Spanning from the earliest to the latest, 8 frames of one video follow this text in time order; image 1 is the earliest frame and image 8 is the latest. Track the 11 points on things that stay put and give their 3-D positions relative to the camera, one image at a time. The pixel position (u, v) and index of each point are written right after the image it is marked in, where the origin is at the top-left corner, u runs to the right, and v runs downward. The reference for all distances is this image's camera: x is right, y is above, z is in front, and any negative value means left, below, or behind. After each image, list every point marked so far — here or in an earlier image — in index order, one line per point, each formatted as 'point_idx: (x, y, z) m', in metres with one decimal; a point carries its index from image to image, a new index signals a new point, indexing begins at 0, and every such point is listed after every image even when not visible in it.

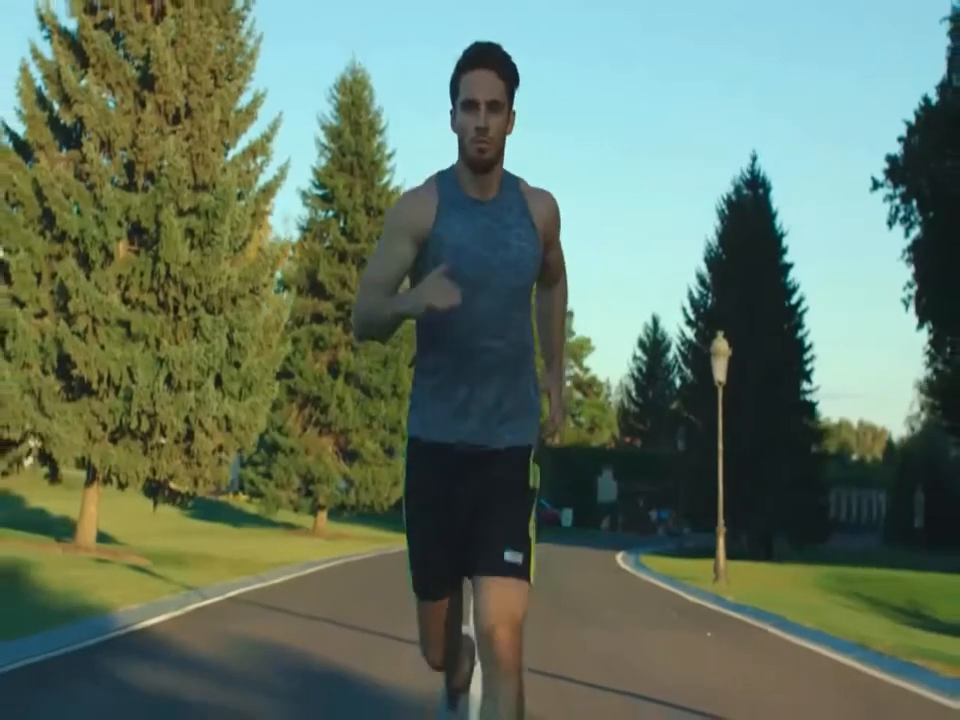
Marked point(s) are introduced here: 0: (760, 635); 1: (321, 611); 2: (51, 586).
0: (+3.1, -3.0, +16.6) m
1: (-1.6, -2.7, +16.4) m
2: (-5.3, -2.9, +19.3) m
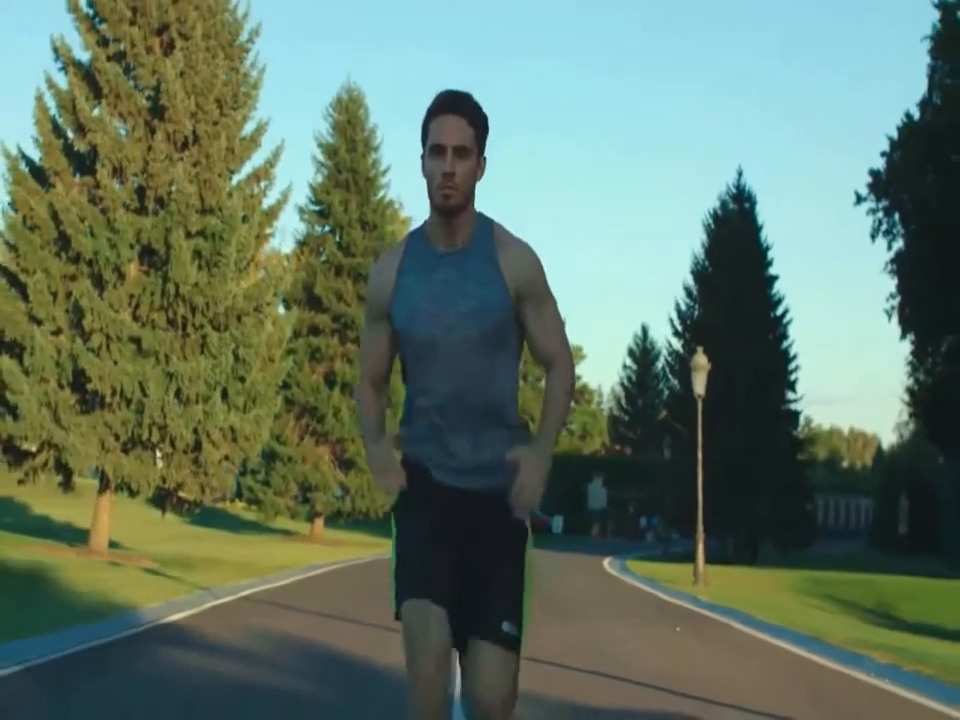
0: (+3.0, -3.2, +18.3) m
1: (-1.7, -2.9, +18.0) m
2: (-5.4, -3.1, +20.9) m
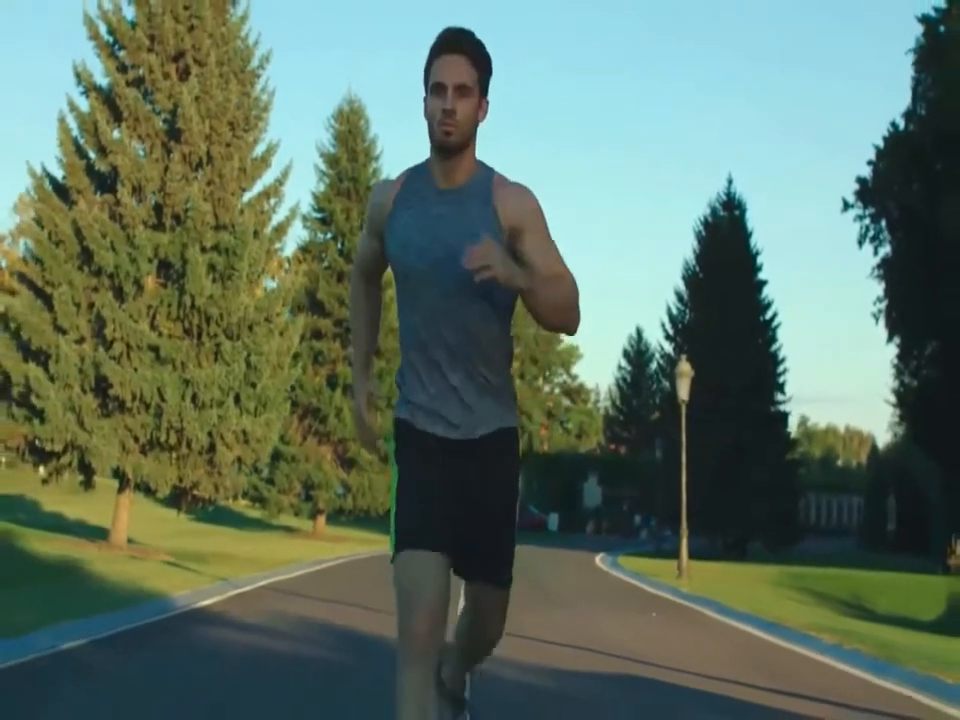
0: (+3.0, -3.4, +20.3) m
1: (-1.7, -3.1, +20.0) m
2: (-5.5, -3.3, +23.0) m
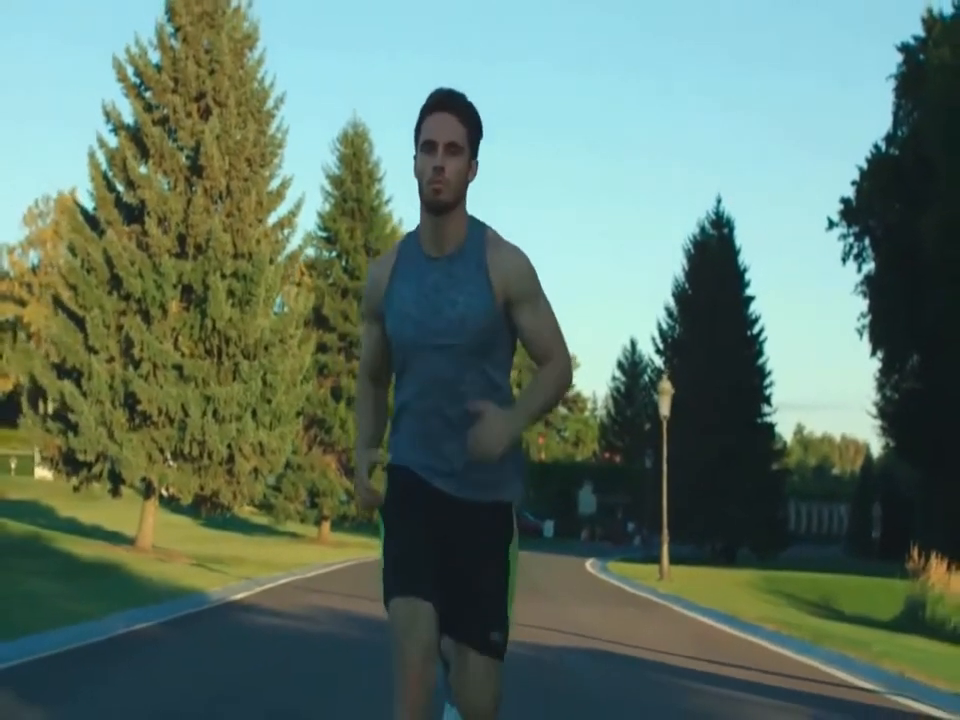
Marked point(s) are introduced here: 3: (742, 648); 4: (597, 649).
0: (+2.9, -3.8, +23.1) m
1: (-1.8, -3.4, +22.9) m
2: (-5.6, -3.6, +25.8) m
3: (+3.0, -3.2, +17.4) m
4: (+1.2, -3.0, +16.1) m
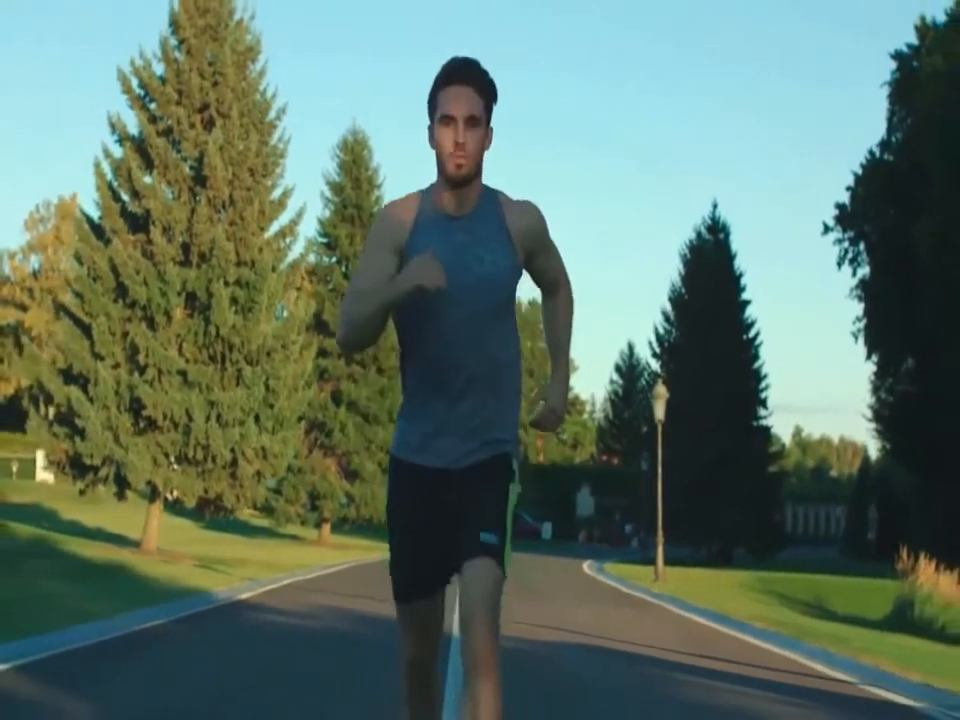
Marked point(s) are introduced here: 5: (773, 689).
0: (+2.9, -3.9, +23.9) m
1: (-1.8, -3.6, +23.6) m
2: (-5.6, -3.7, +26.5) m
3: (+2.9, -3.3, +18.2) m
4: (+1.2, -3.1, +16.8) m
5: (+2.4, -2.7, +12.7) m
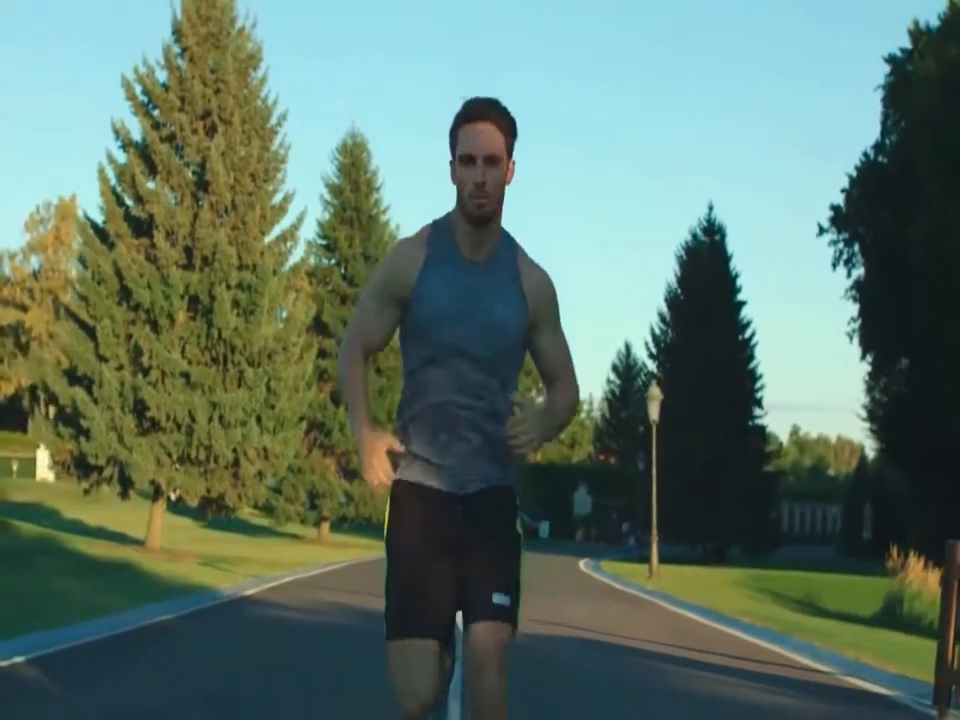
0: (+2.8, -3.9, +24.5) m
1: (-1.9, -3.6, +24.3) m
2: (-5.7, -3.8, +27.2) m
3: (+2.9, -3.4, +18.9) m
4: (+1.2, -3.1, +17.5) m
5: (+2.4, -2.8, +13.4) m
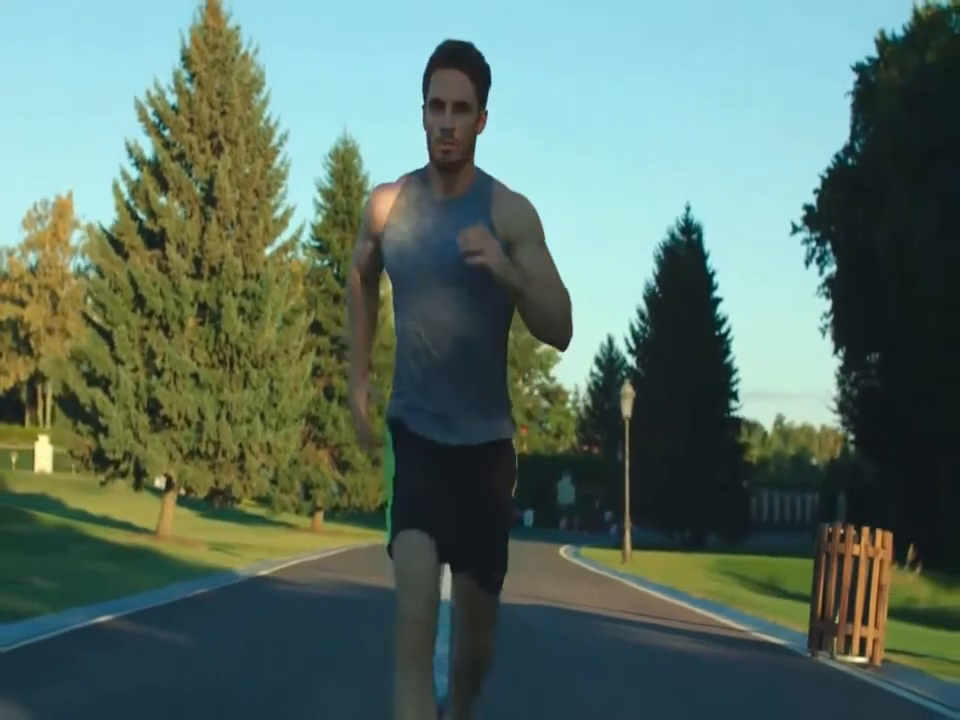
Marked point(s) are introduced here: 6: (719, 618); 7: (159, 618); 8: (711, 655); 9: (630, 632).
0: (+2.6, -4.0, +27.7) m
1: (-2.1, -3.7, +27.4) m
2: (-5.9, -3.9, +30.3) m
3: (+2.7, -3.6, +22.1) m
4: (+1.0, -3.3, +20.7) m
5: (+2.2, -3.0, +16.6) m
6: (+3.0, -3.3, +19.5) m
7: (-4.0, -3.3, +18.9) m
8: (+2.2, -2.8, +14.7) m
9: (+1.6, -3.0, +16.8) m
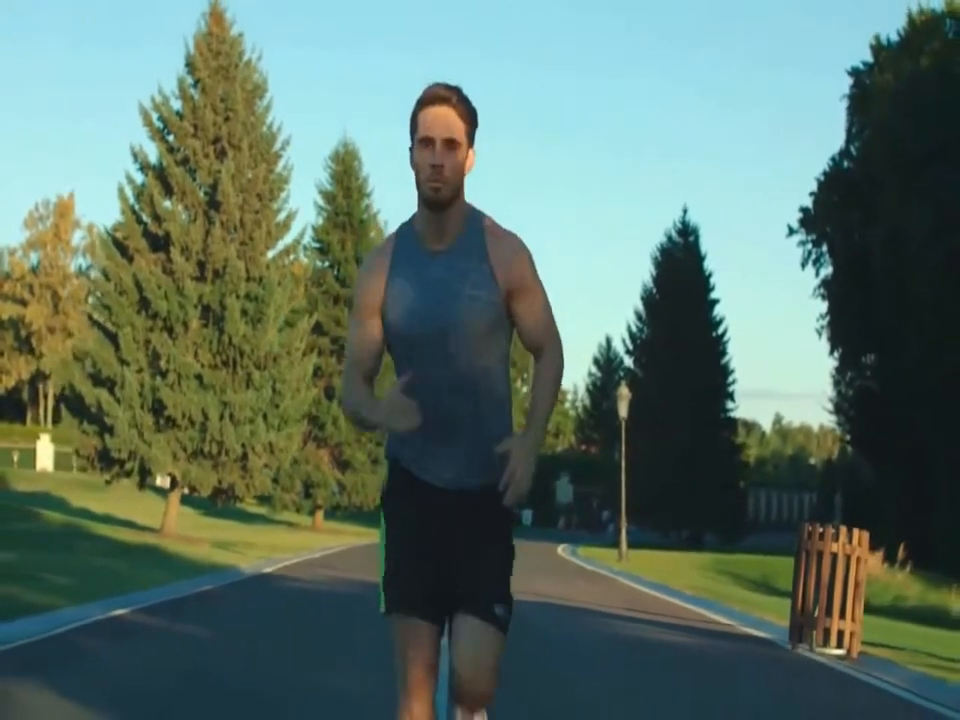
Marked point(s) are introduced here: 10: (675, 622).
0: (+2.5, -4.1, +28.5) m
1: (-2.1, -3.8, +28.1) m
2: (-6.0, -4.0, +31.0) m
3: (+2.7, -3.6, +22.8) m
4: (+1.0, -3.4, +21.4) m
5: (+2.2, -3.0, +17.3) m
6: (+3.0, -3.3, +20.3) m
7: (-4.0, -3.3, +19.6) m
8: (+2.2, -2.9, +15.4) m
9: (+1.6, -3.1, +17.6) m
10: (+2.3, -3.2, +18.8) m
